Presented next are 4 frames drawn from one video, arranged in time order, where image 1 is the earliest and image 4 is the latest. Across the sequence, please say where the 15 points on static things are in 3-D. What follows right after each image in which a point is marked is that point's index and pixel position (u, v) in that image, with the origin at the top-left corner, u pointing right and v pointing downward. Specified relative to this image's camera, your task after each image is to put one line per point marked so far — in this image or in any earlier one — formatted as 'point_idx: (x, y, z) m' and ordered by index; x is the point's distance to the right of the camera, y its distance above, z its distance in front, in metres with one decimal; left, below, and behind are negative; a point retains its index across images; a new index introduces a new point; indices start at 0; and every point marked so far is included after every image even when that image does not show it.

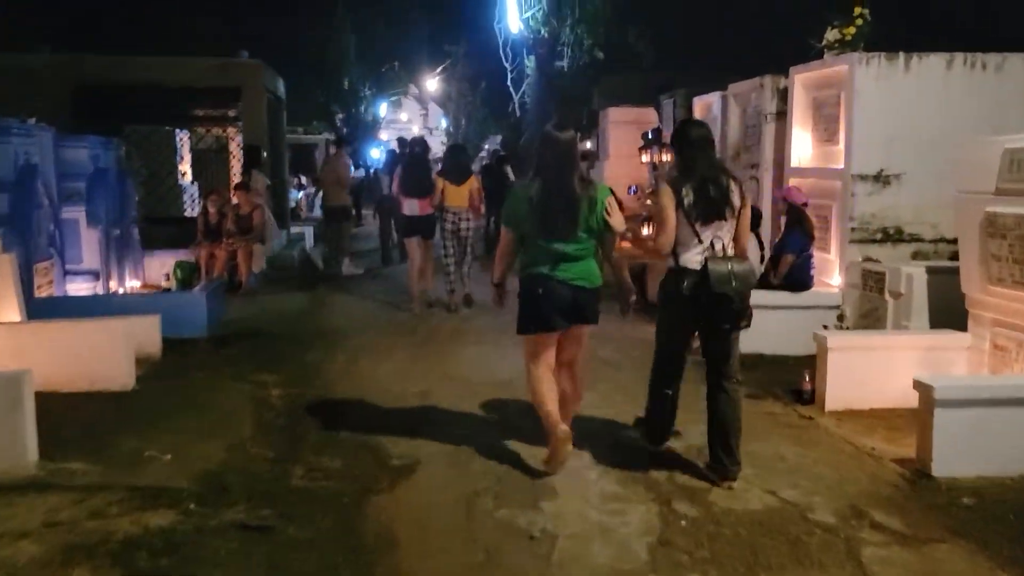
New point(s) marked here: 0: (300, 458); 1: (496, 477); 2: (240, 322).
0: (-1.2, -1.0, +5.1) m
1: (-0.1, -1.1, +4.8) m
2: (-2.9, -0.4, +9.5) m
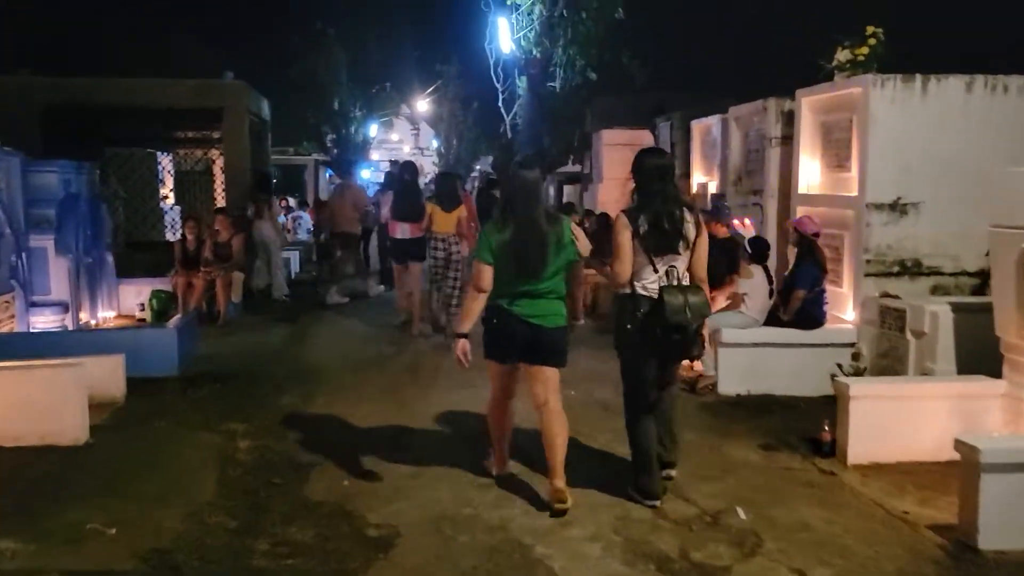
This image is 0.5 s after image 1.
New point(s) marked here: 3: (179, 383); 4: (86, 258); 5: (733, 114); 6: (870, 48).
0: (-1.3, -1.3, +4.5) m
1: (-0.1, -1.3, +4.3) m
2: (-3.0, -0.7, +8.9) m
3: (-3.0, -0.9, +7.8) m
4: (-5.4, +0.4, +11.1) m
5: (+2.7, +2.1, +10.6) m
6: (+3.3, +2.2, +7.9) m
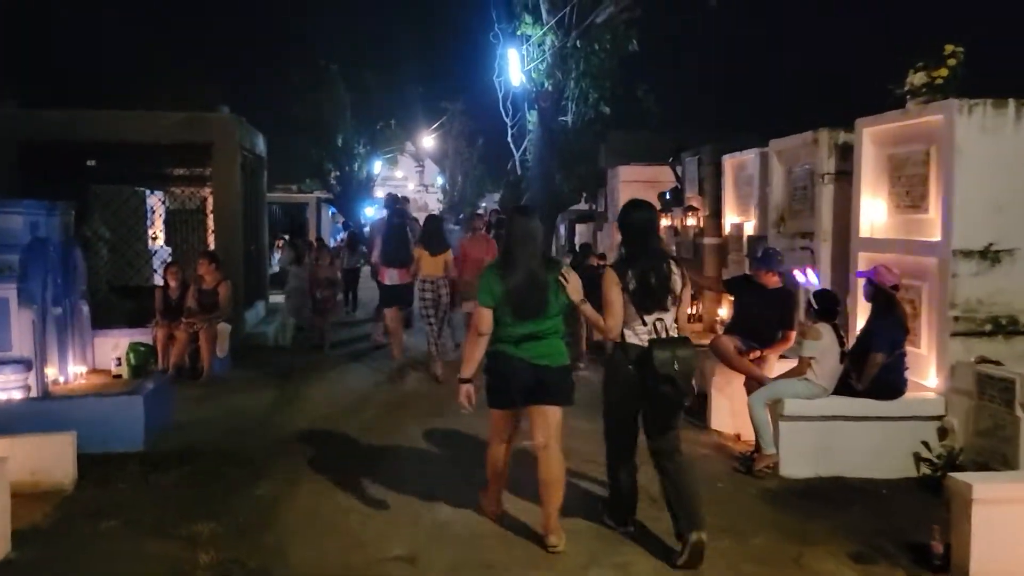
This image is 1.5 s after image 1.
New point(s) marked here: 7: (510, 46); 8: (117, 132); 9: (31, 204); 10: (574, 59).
0: (-1.1, -1.6, +3.3) m
1: (0.0, -1.6, +3.1) m
2: (-2.8, -1.3, +7.7) m
3: (-2.8, -1.3, +6.6) m
4: (-5.3, -0.2, +10.0) m
5: (+2.9, +1.5, +9.5) m
6: (+3.4, +1.7, +6.8) m
7: (0.0, +5.2, +18.7) m
8: (-5.5, +2.2, +12.1) m
9: (-5.3, +0.9, +9.5) m
10: (+1.3, +4.7, +17.8) m
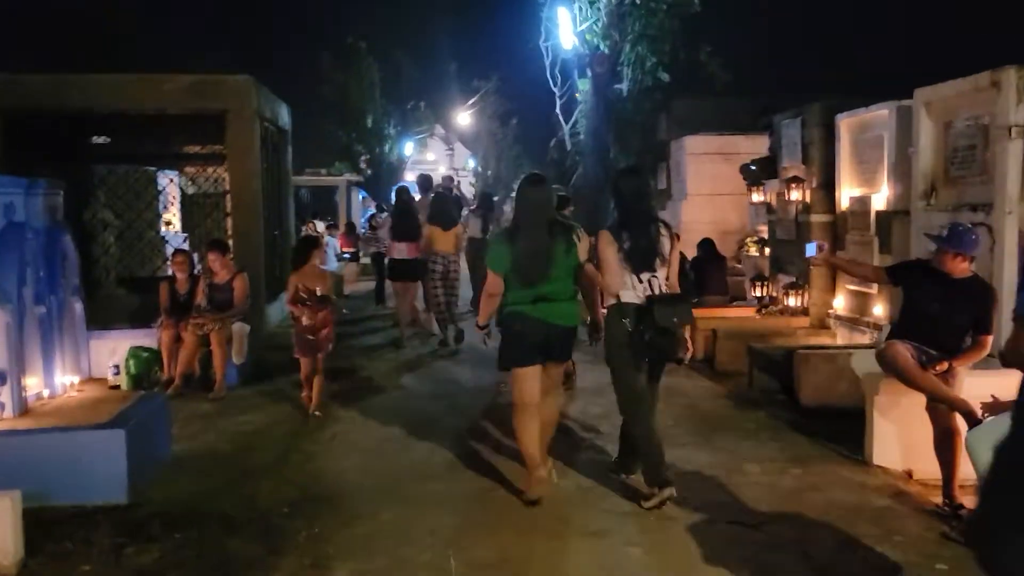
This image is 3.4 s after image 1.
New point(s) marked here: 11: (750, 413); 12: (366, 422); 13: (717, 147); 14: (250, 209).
0: (-0.6, -1.6, +1.5) m
1: (+0.5, -1.7, +1.2) m
2: (-2.2, -1.2, +6.0) m
3: (-2.2, -1.3, +4.8) m
4: (-4.5, -0.2, +8.3) m
5: (+3.6, +1.6, +7.5) m
6: (+4.0, +1.8, +4.8) m
7: (+0.9, +5.5, +16.7) m
8: (-4.7, +2.3, +10.3) m
9: (-4.6, +1.0, +7.7) m
10: (+2.2, +4.9, +15.8) m
11: (+2.1, -1.1, +7.5) m
12: (-1.3, -1.1, +7.2) m
13: (+3.3, +2.2, +13.4) m
14: (-3.2, +1.0, +10.7) m
